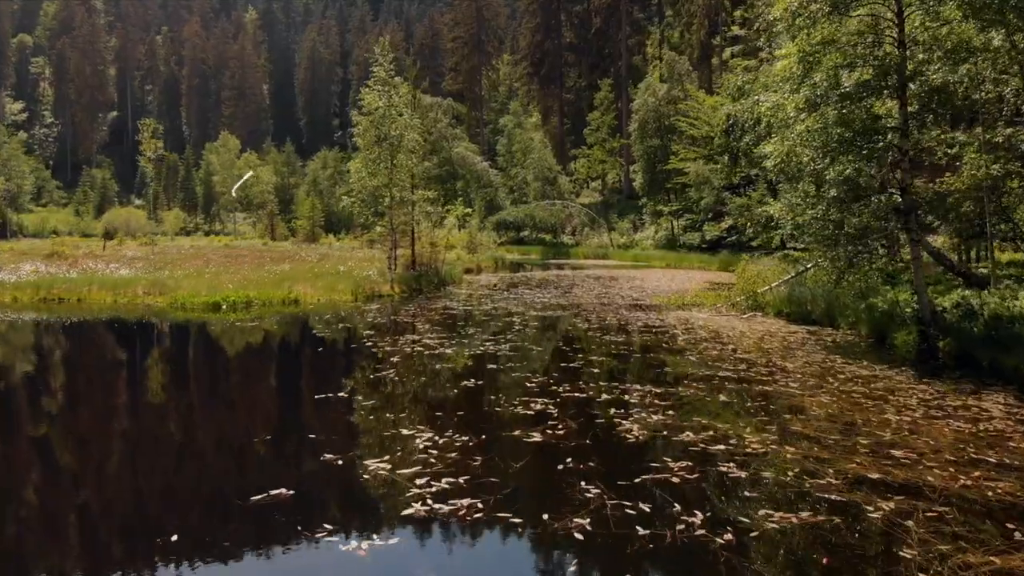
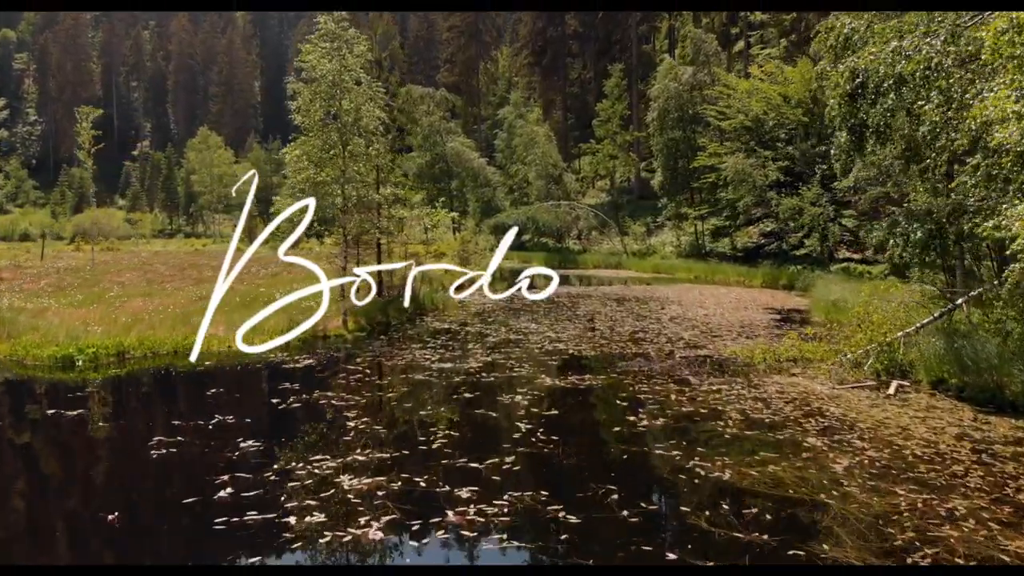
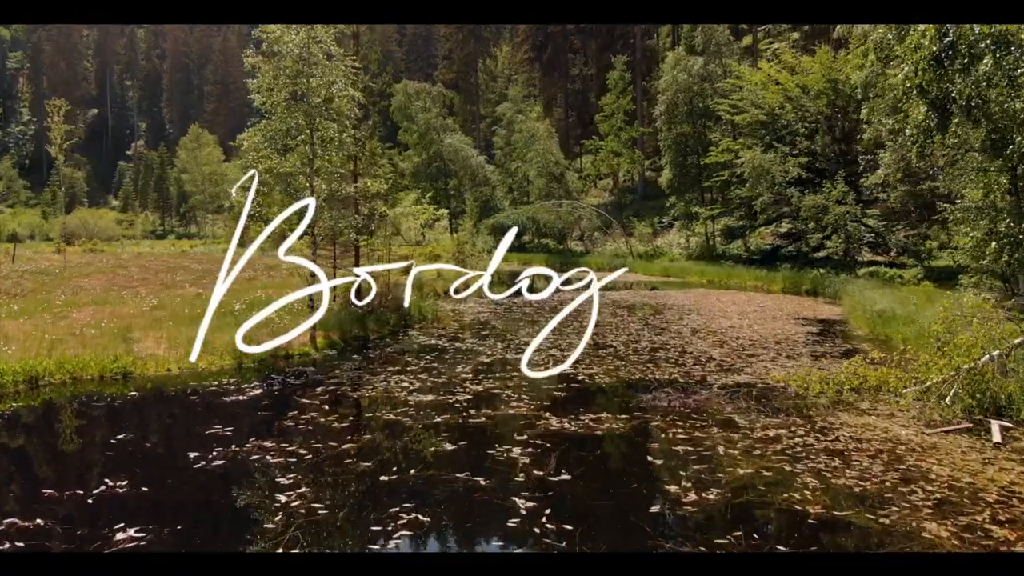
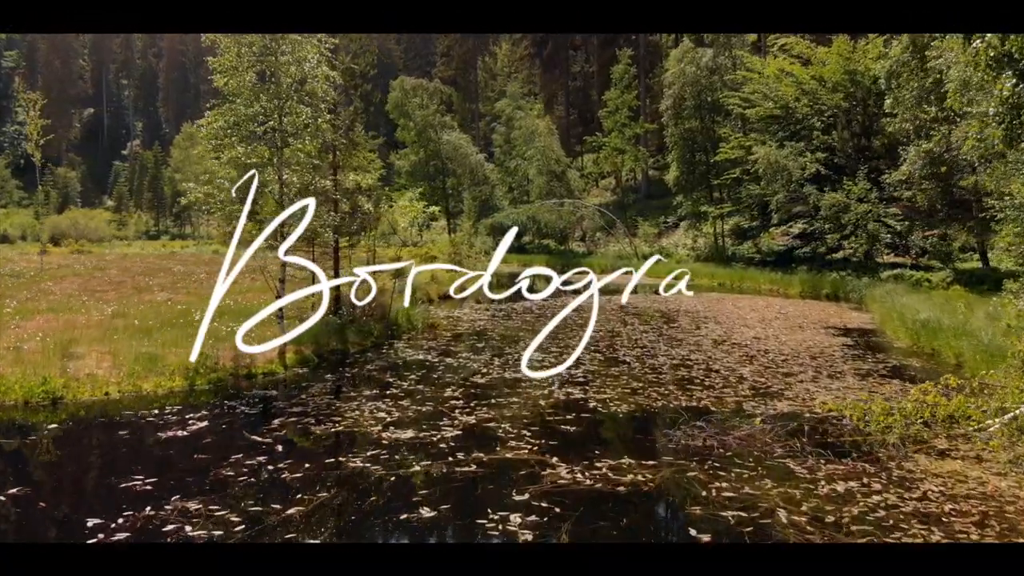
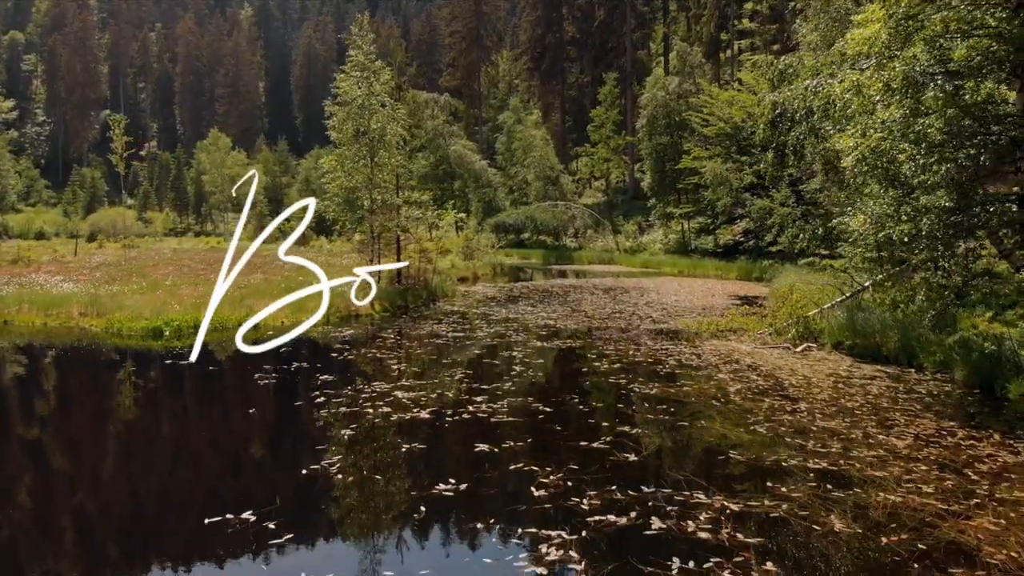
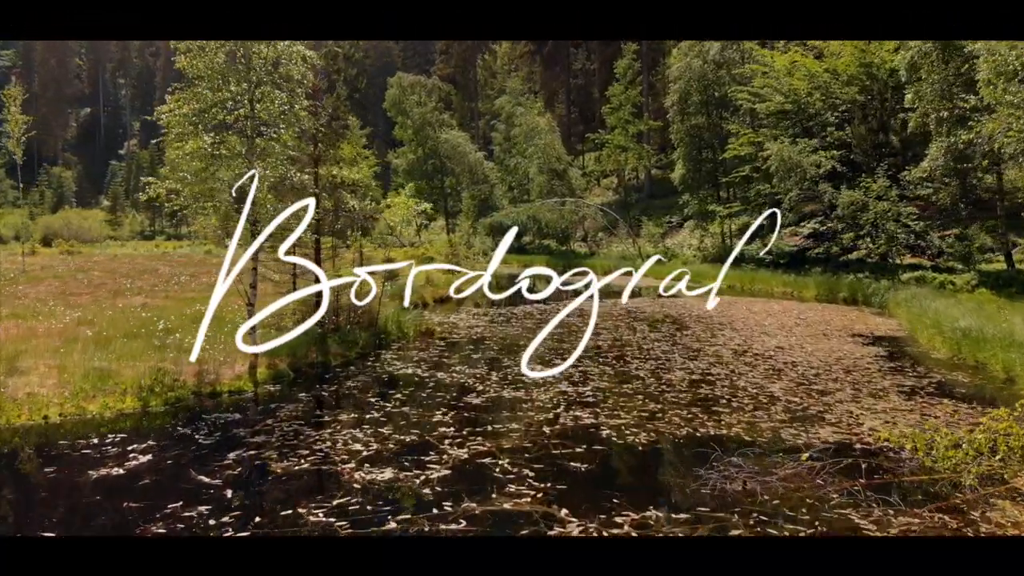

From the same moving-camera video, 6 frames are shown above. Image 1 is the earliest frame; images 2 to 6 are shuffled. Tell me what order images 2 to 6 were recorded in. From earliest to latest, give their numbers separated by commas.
5, 2, 3, 4, 6
